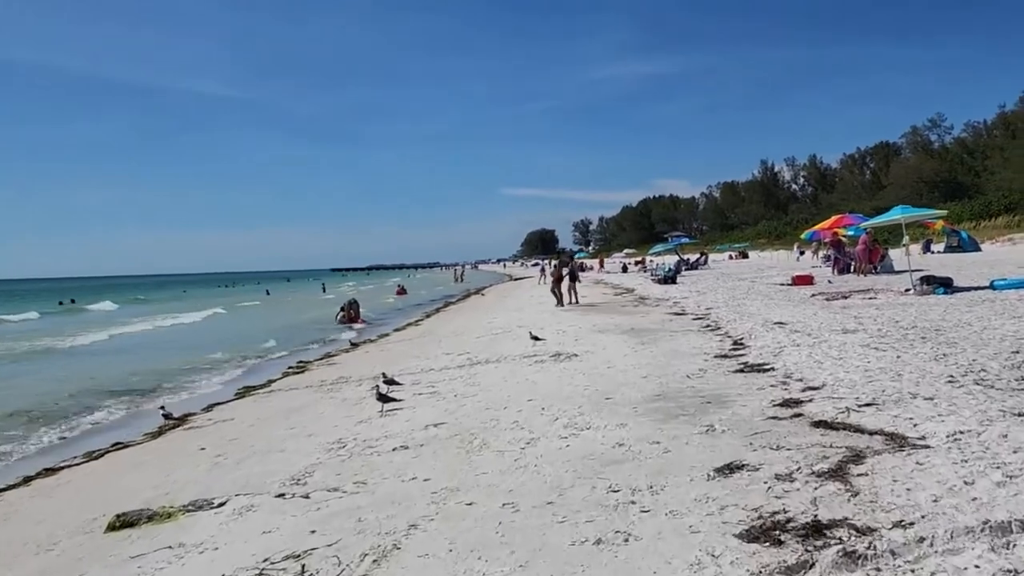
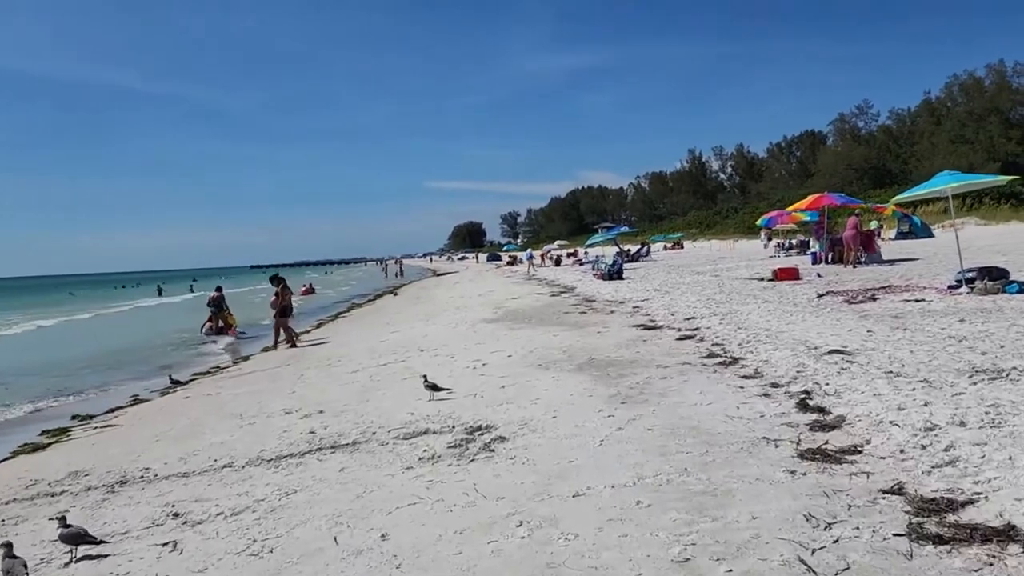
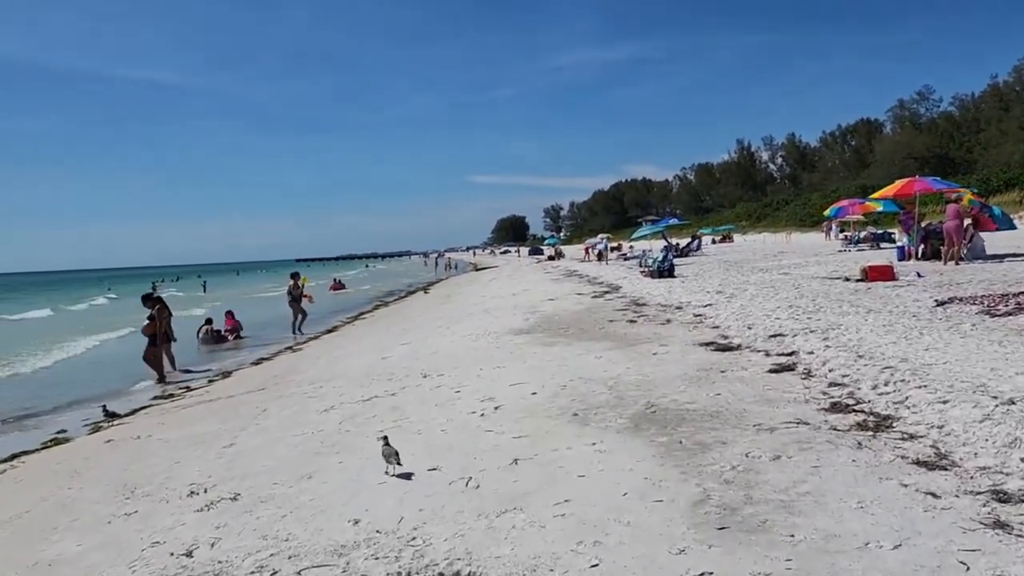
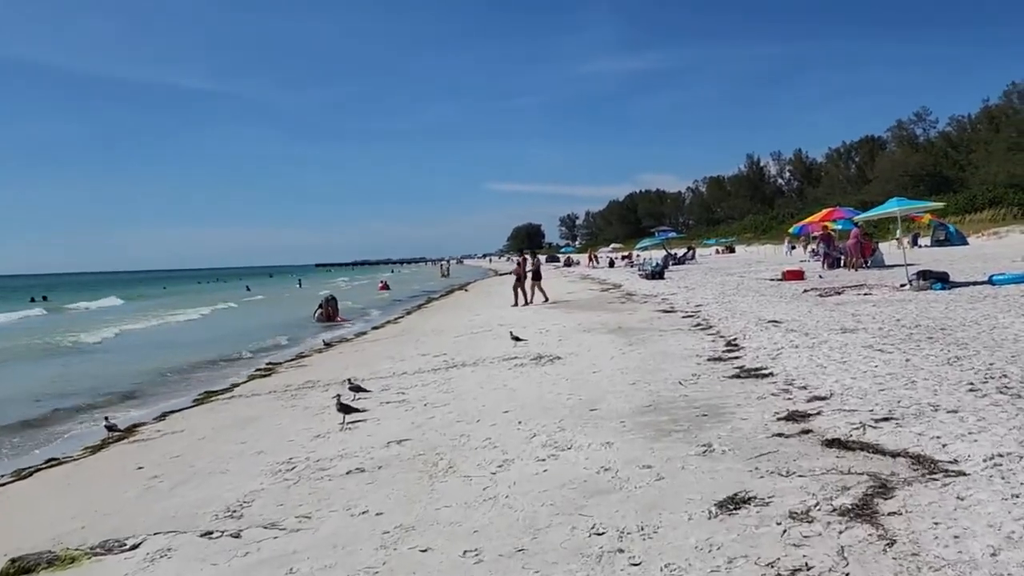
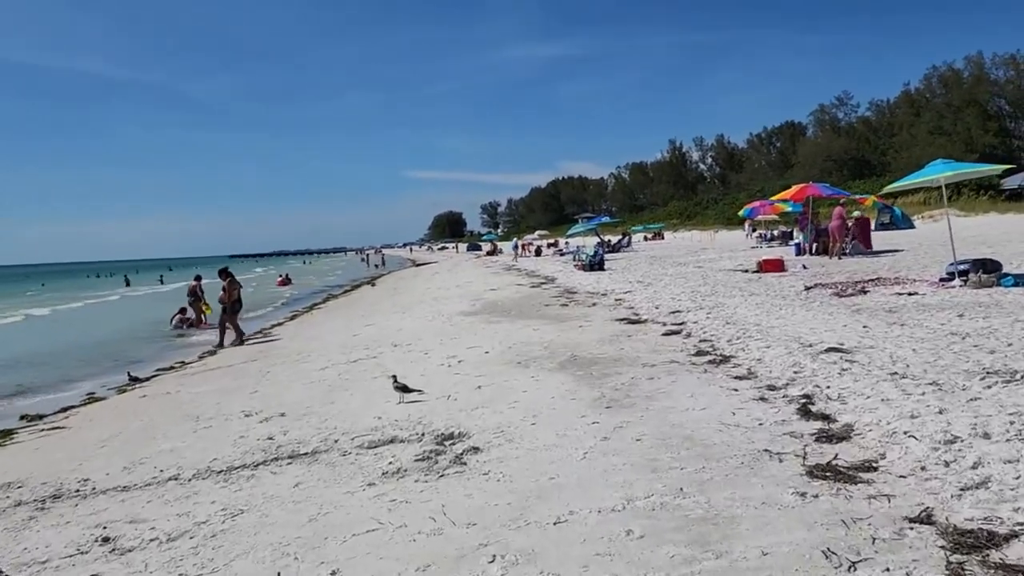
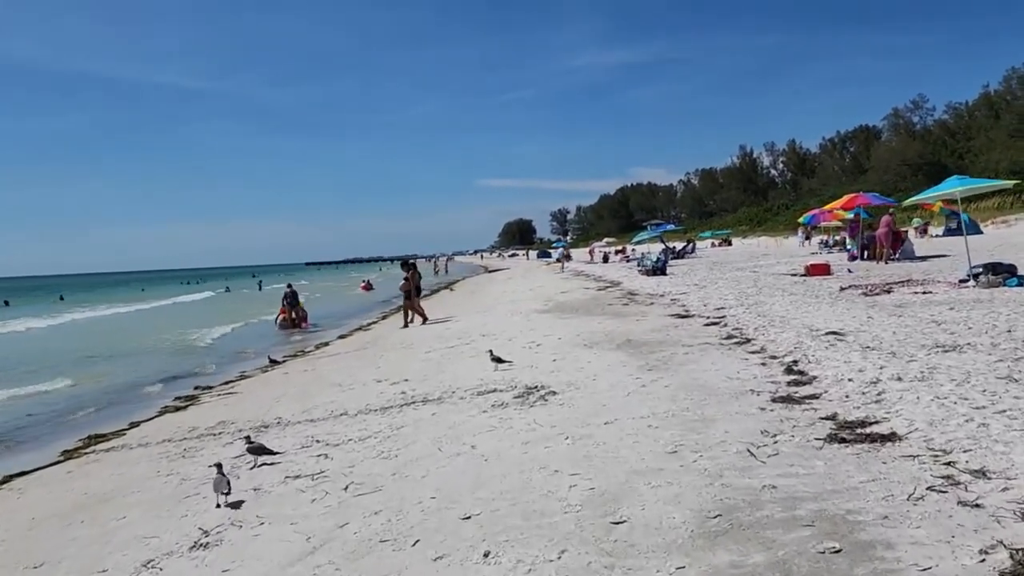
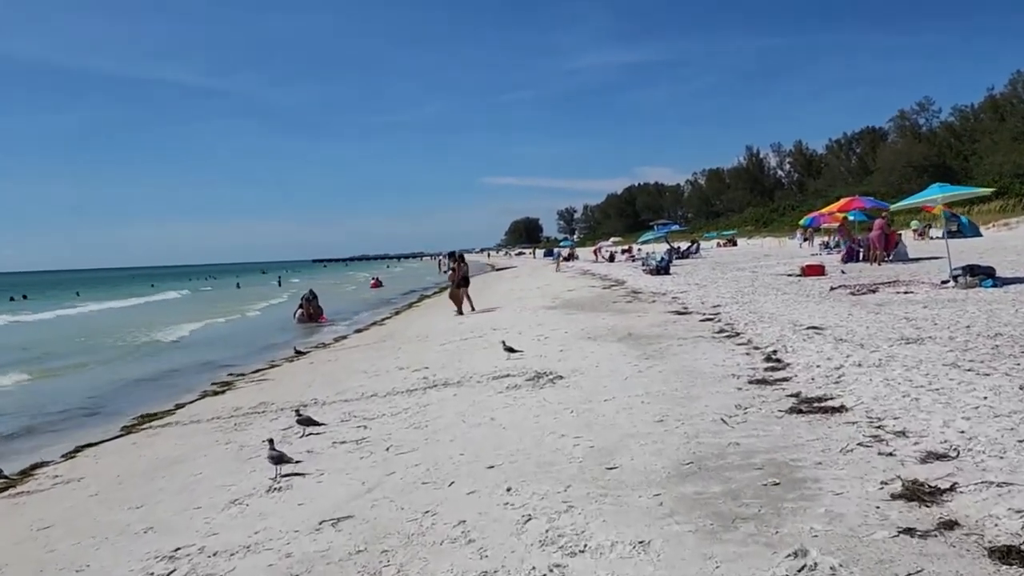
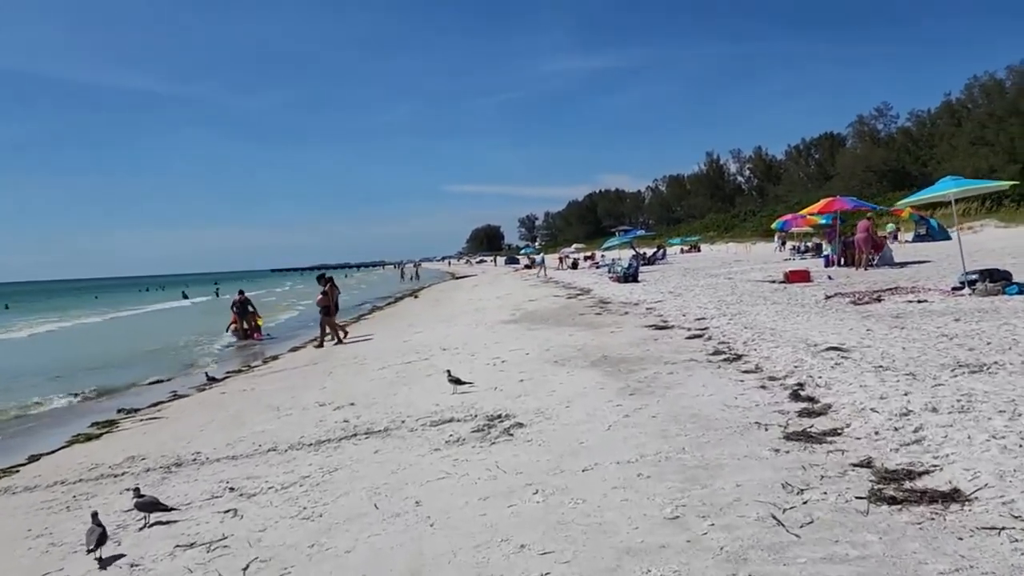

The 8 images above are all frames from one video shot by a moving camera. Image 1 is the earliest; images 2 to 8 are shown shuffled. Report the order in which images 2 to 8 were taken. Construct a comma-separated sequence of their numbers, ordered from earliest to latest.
4, 7, 6, 8, 2, 5, 3
